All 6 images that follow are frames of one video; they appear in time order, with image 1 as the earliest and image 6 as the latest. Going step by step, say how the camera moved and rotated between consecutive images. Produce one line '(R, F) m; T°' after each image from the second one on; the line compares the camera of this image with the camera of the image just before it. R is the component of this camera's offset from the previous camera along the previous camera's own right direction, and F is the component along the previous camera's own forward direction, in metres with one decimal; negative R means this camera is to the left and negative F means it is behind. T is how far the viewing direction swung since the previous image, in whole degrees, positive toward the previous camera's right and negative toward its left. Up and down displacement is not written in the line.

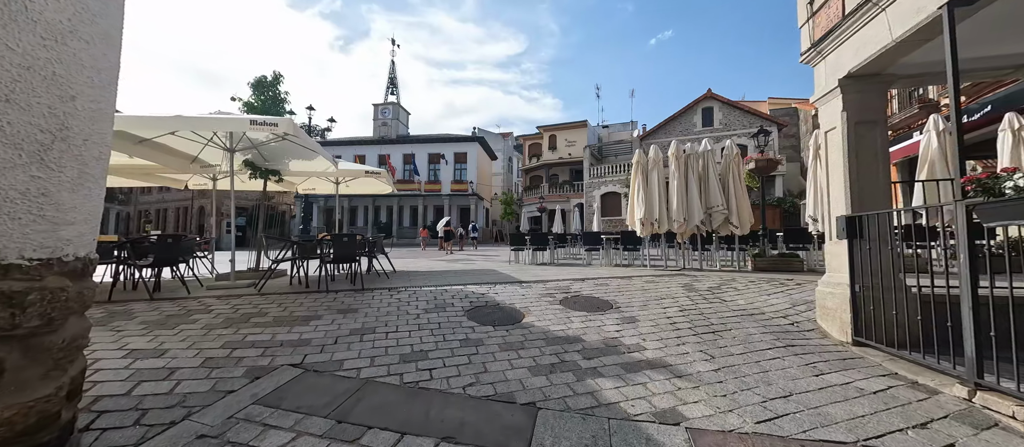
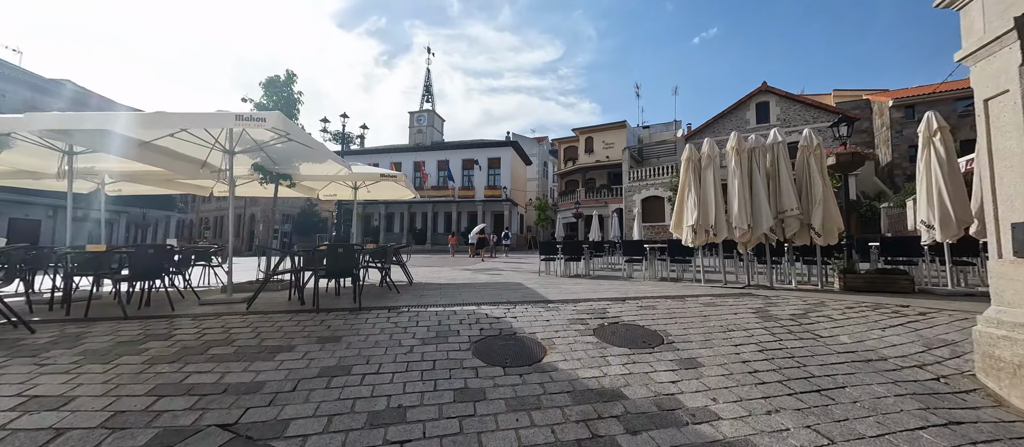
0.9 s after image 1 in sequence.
(+0.2, +1.0) m; -6°
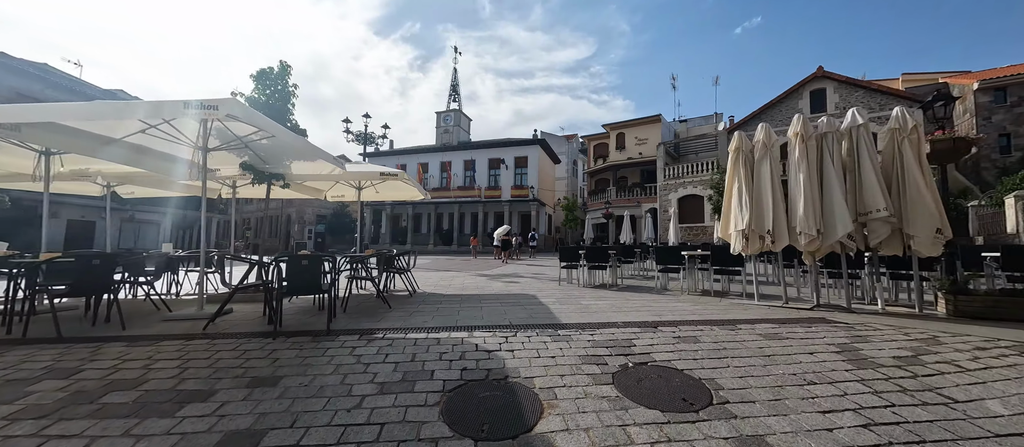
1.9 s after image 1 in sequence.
(+0.3, +1.0) m; -5°
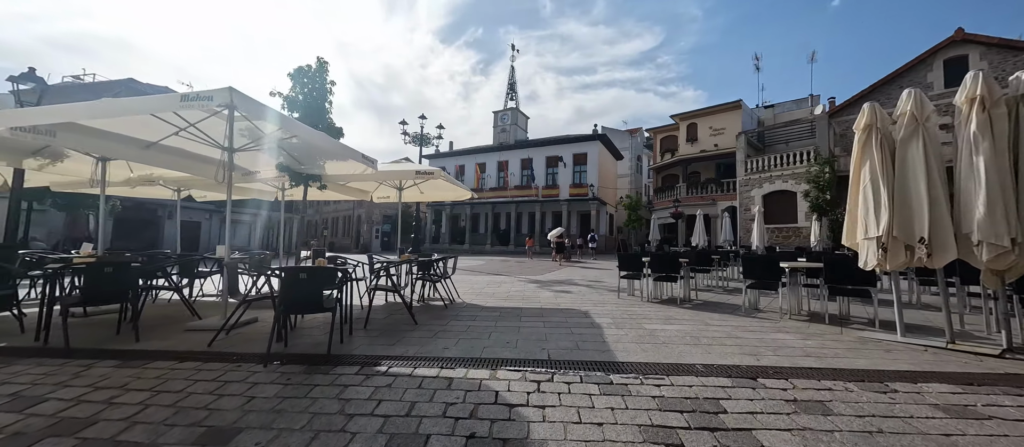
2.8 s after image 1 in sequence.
(+0.2, +0.9) m; -10°
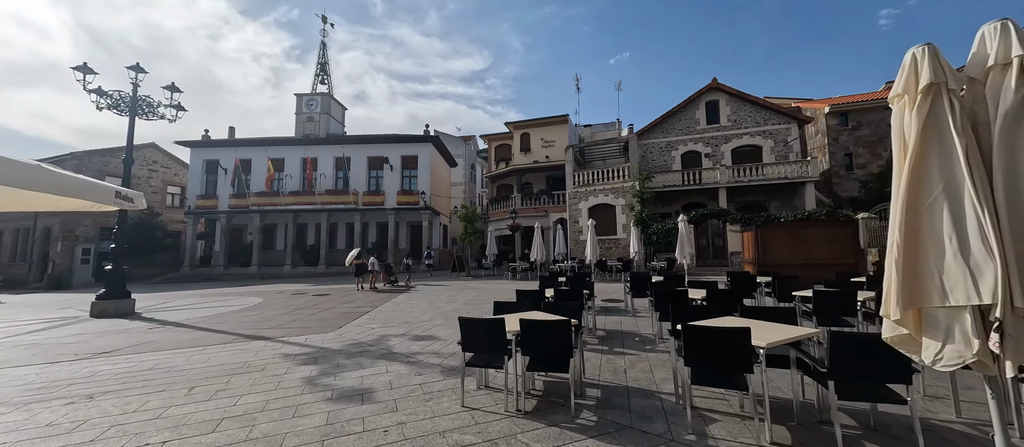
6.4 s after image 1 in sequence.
(+1.0, +3.7) m; +26°
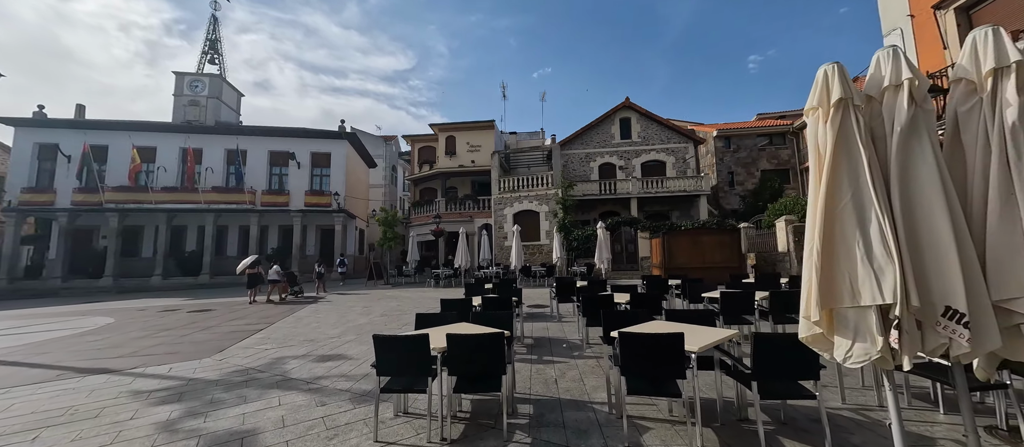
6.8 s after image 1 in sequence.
(0.0, +0.4) m; +12°
